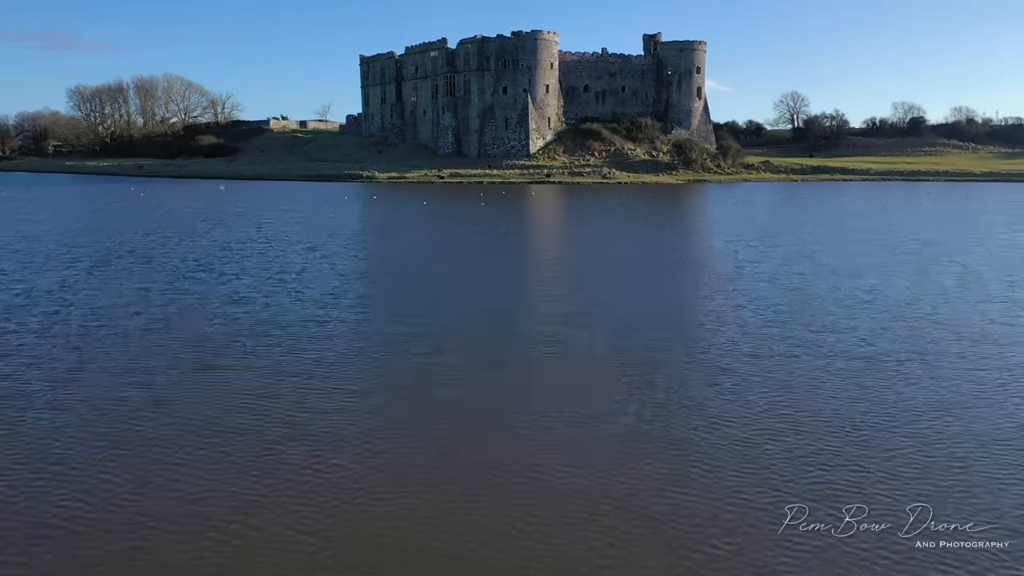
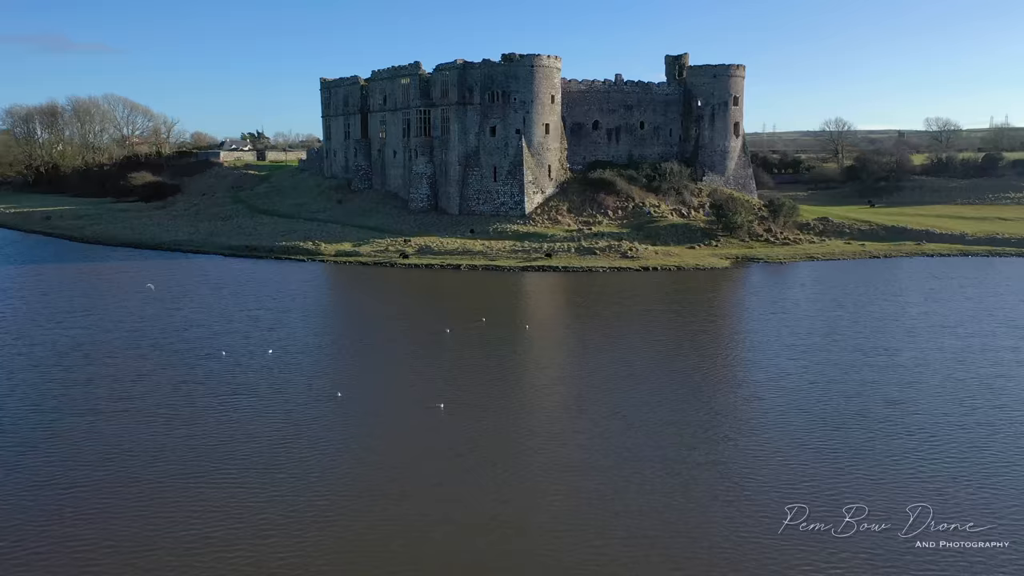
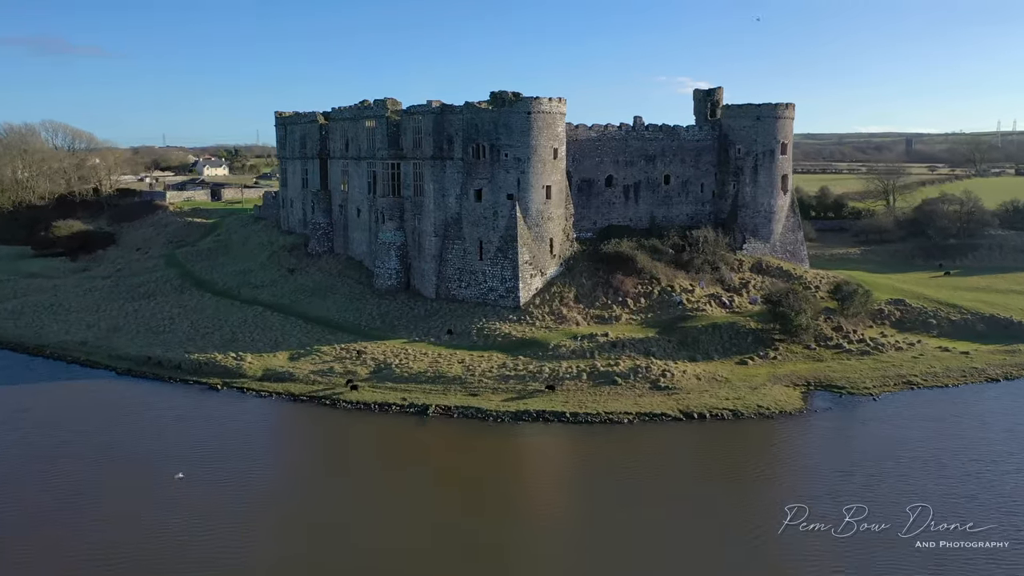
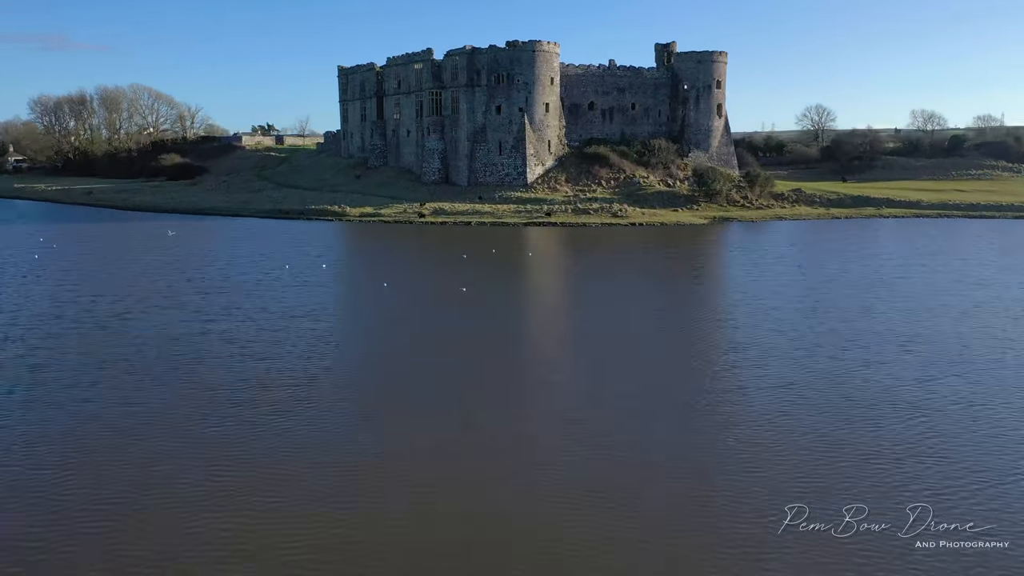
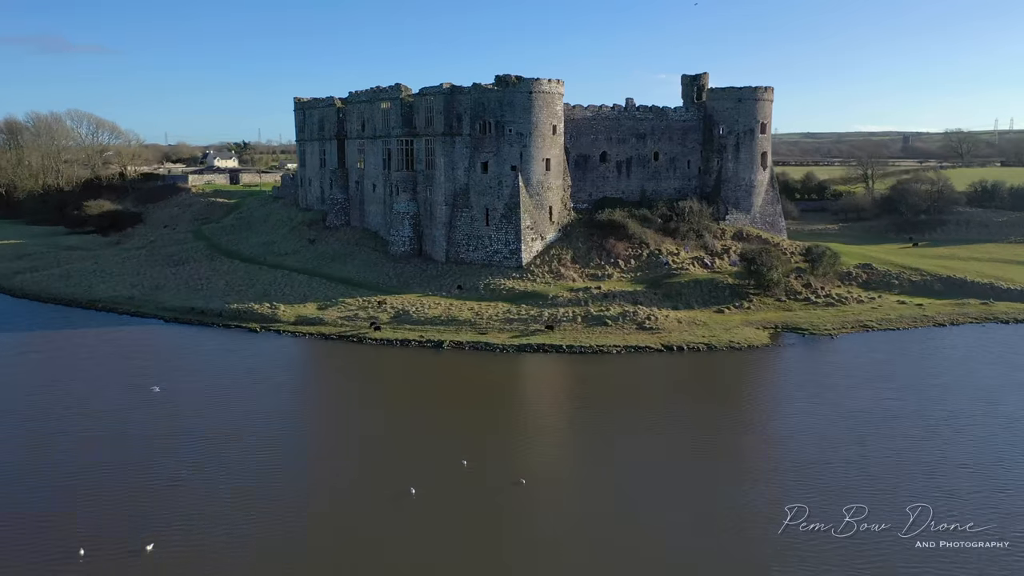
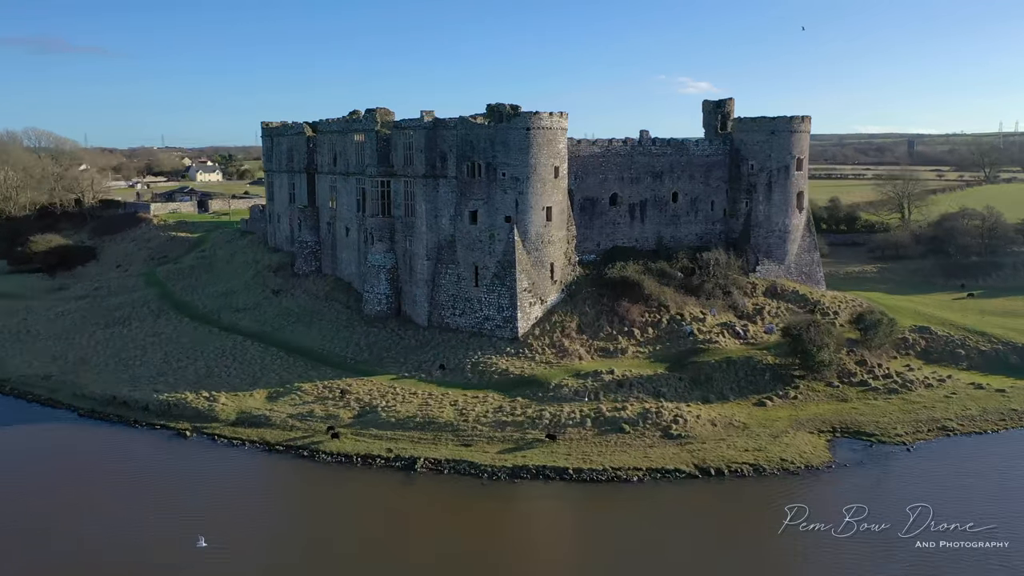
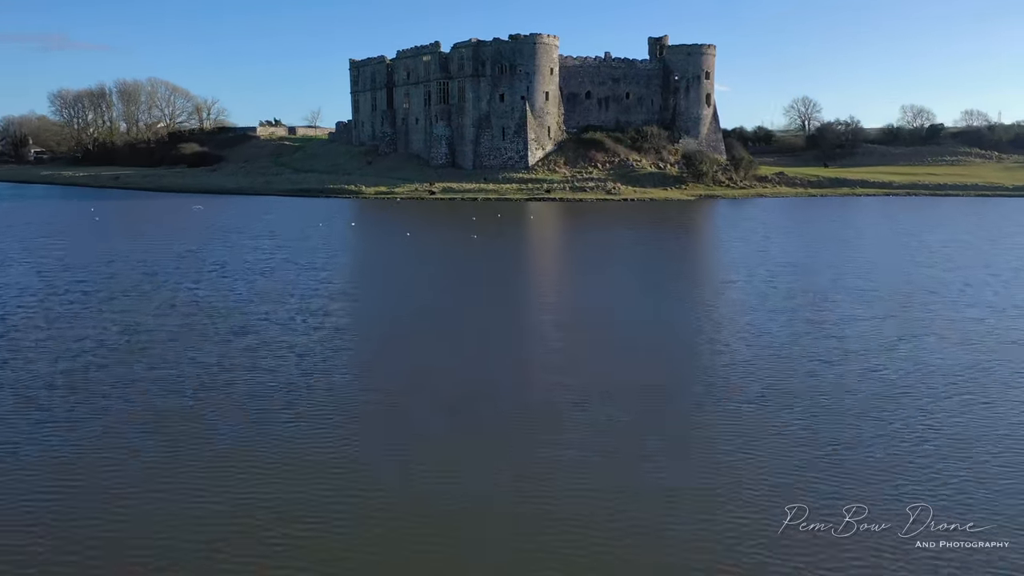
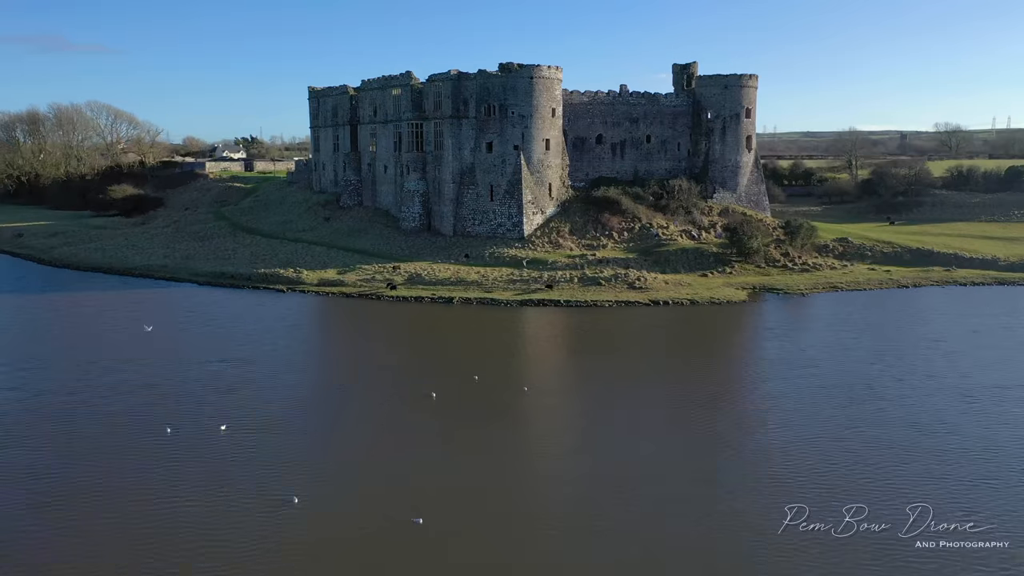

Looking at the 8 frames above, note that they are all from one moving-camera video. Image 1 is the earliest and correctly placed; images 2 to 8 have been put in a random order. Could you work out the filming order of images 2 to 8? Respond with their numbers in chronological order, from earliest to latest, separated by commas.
7, 4, 2, 8, 5, 3, 6
